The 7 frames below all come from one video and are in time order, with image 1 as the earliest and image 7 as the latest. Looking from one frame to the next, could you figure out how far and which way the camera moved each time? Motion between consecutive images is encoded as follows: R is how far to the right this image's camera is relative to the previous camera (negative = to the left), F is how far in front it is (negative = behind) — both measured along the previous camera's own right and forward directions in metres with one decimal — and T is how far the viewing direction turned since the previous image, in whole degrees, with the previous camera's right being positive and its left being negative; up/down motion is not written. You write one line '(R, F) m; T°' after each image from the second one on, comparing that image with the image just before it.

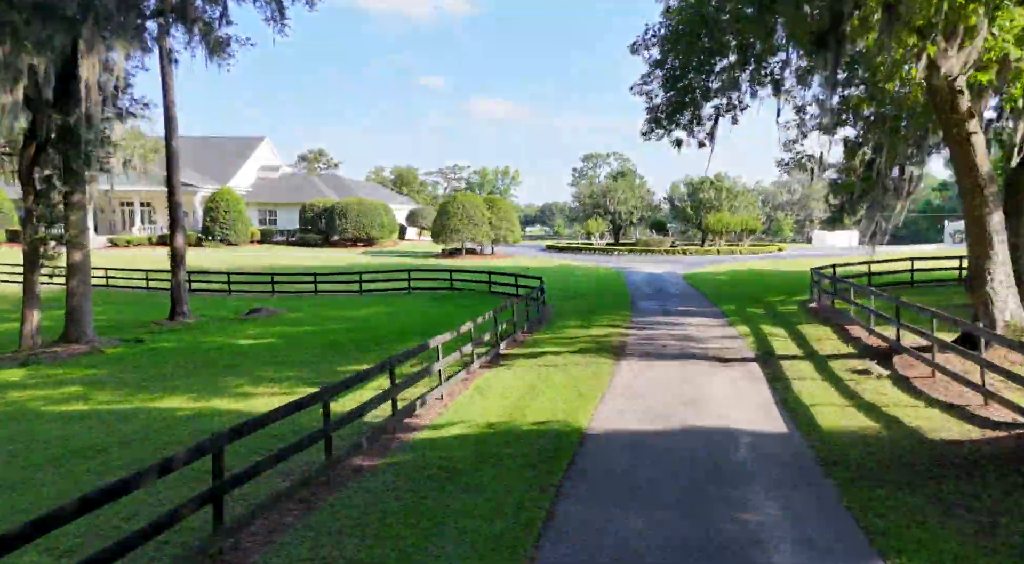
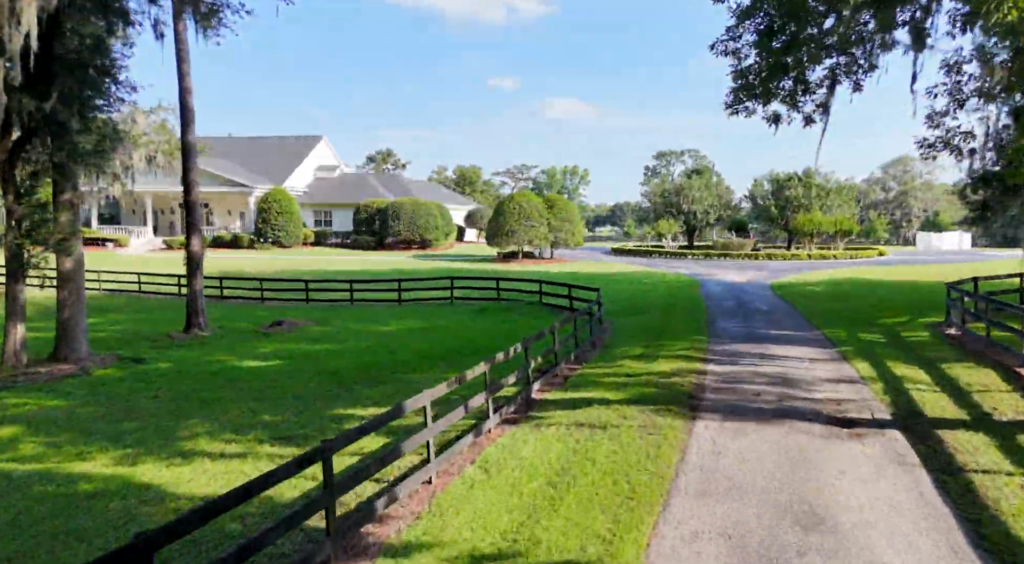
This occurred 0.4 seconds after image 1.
(+0.4, +2.7) m; -5°
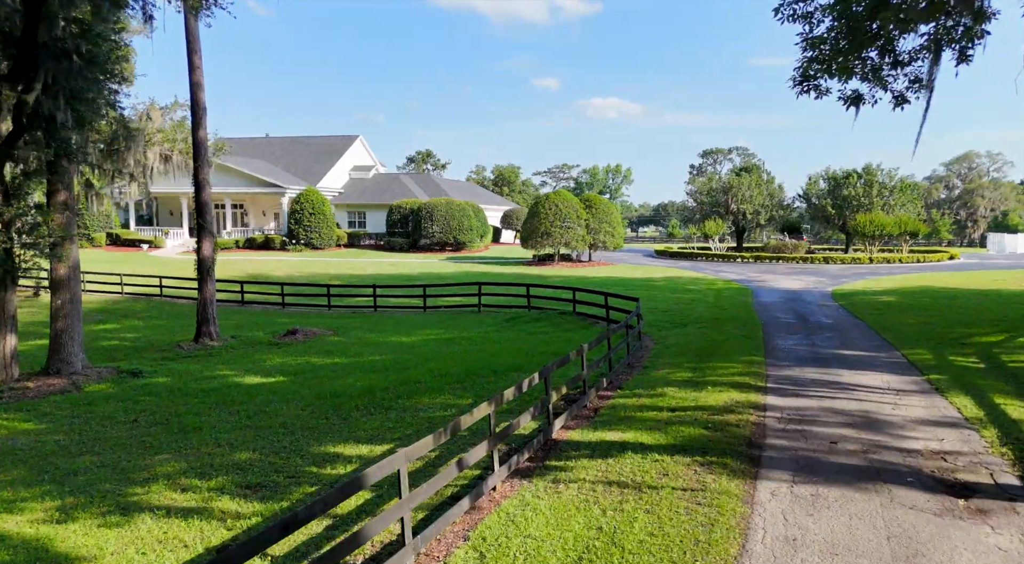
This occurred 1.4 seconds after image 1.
(+0.2, +1.5) m; -3°
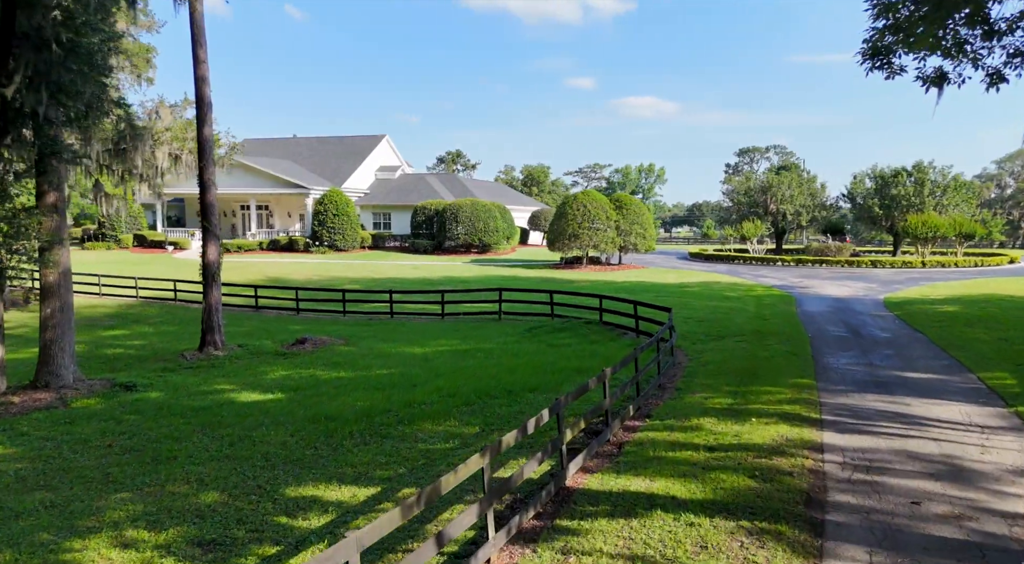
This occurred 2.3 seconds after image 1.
(+0.2, +1.1) m; -2°
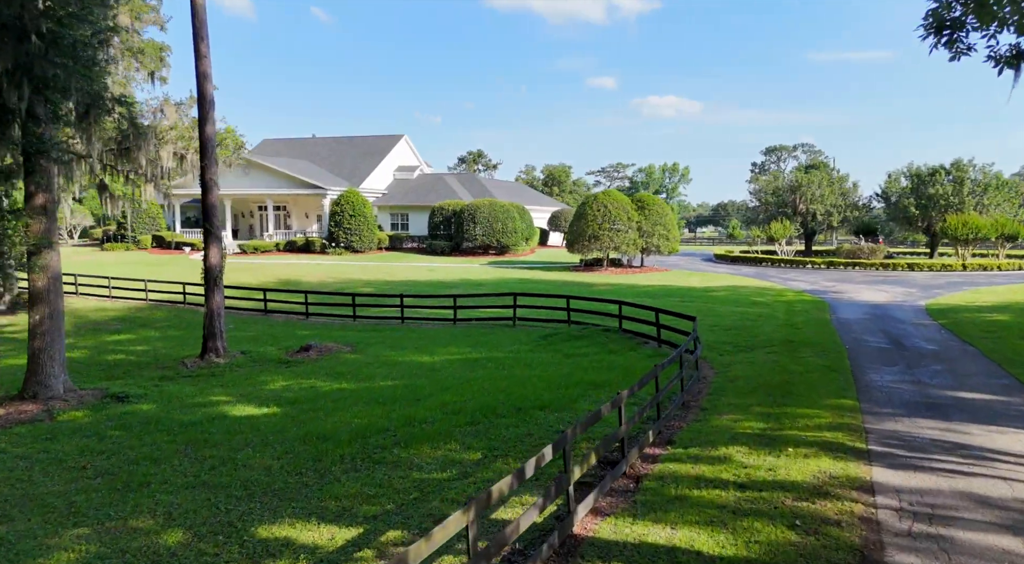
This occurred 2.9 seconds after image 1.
(+0.2, +0.8) m; -2°
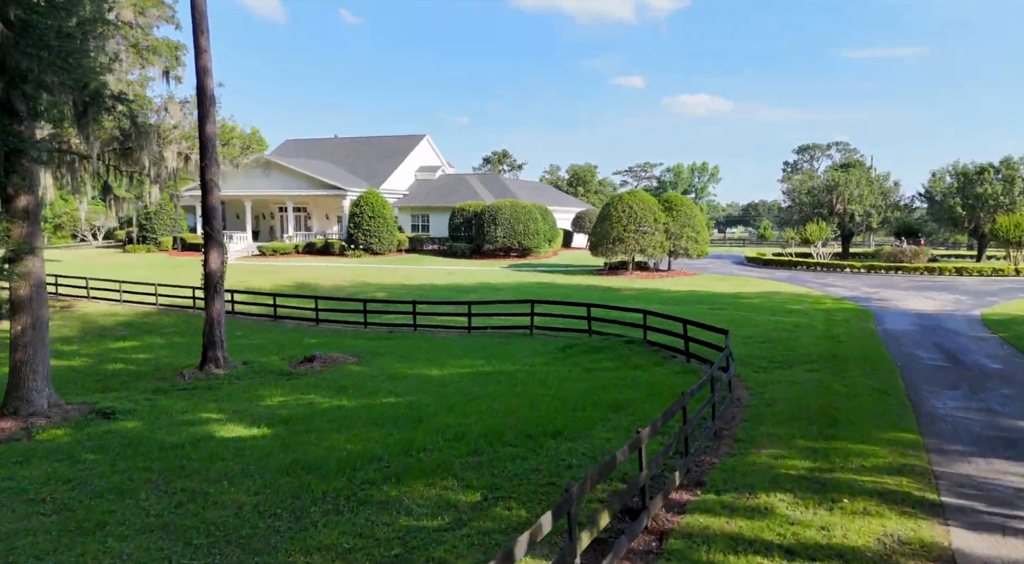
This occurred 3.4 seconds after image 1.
(+0.2, +1.0) m; -2°
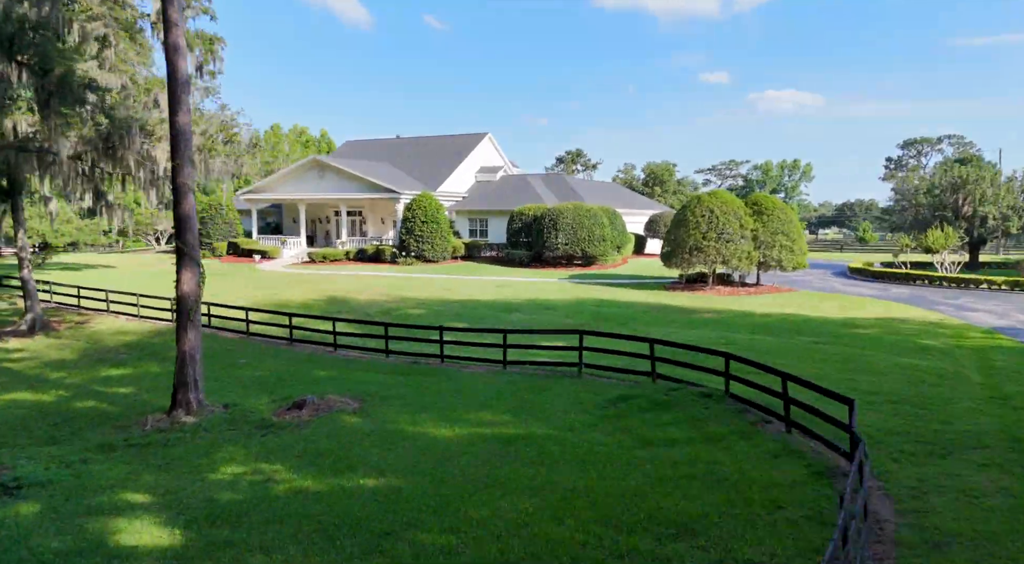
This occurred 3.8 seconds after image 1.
(+0.6, +3.2) m; -6°
